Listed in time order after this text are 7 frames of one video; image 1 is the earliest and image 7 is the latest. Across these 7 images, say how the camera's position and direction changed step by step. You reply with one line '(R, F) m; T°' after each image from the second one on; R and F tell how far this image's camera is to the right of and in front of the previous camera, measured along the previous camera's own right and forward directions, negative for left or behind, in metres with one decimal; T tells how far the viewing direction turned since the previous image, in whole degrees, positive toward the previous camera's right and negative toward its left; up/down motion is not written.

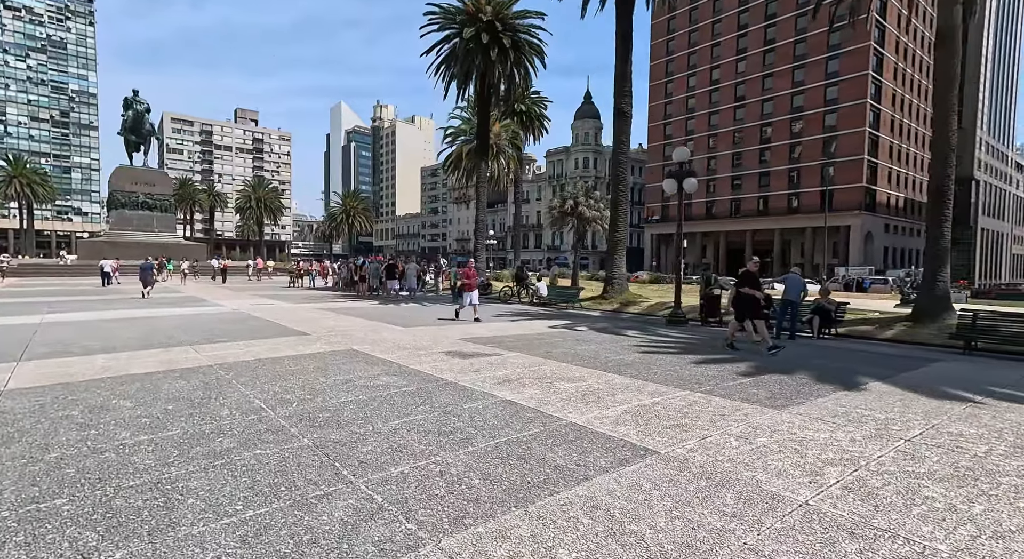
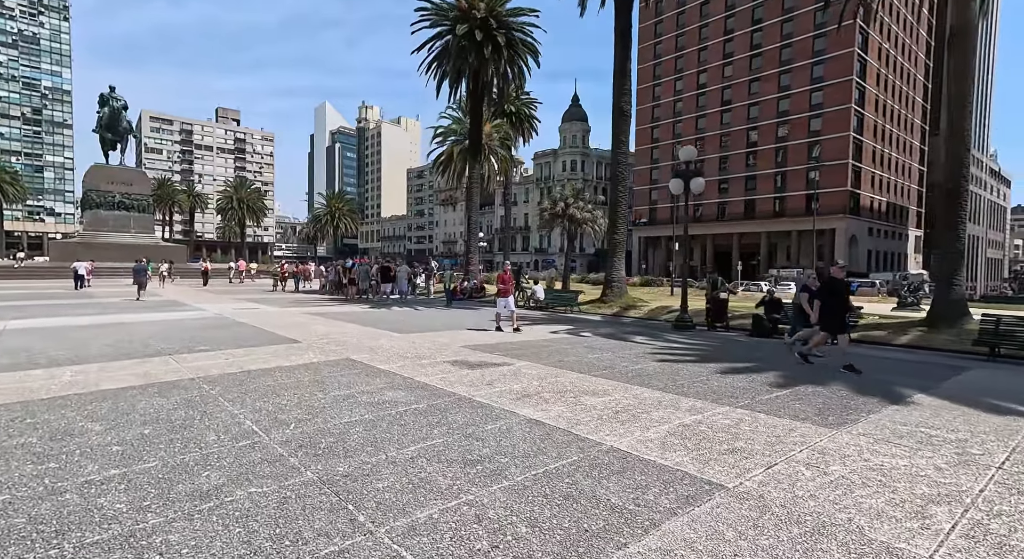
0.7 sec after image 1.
(-0.4, +0.6) m; +2°
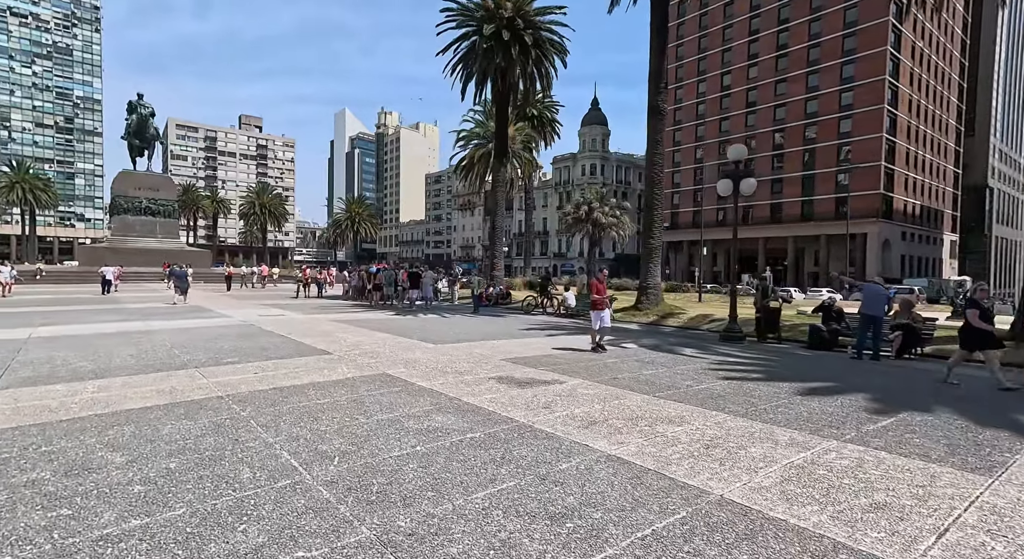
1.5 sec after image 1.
(-0.5, +0.7) m; -2°
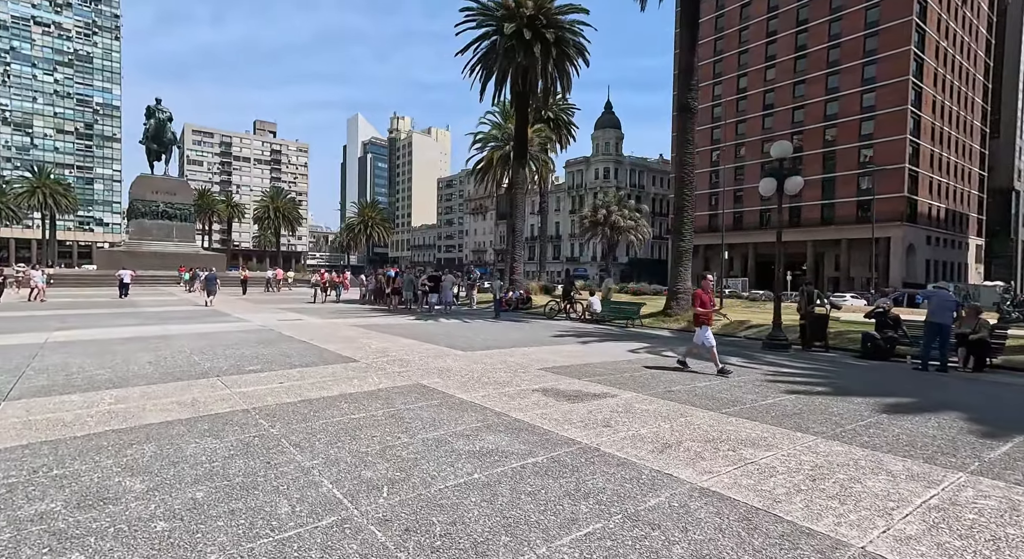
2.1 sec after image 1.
(-0.5, +0.6) m; -1°
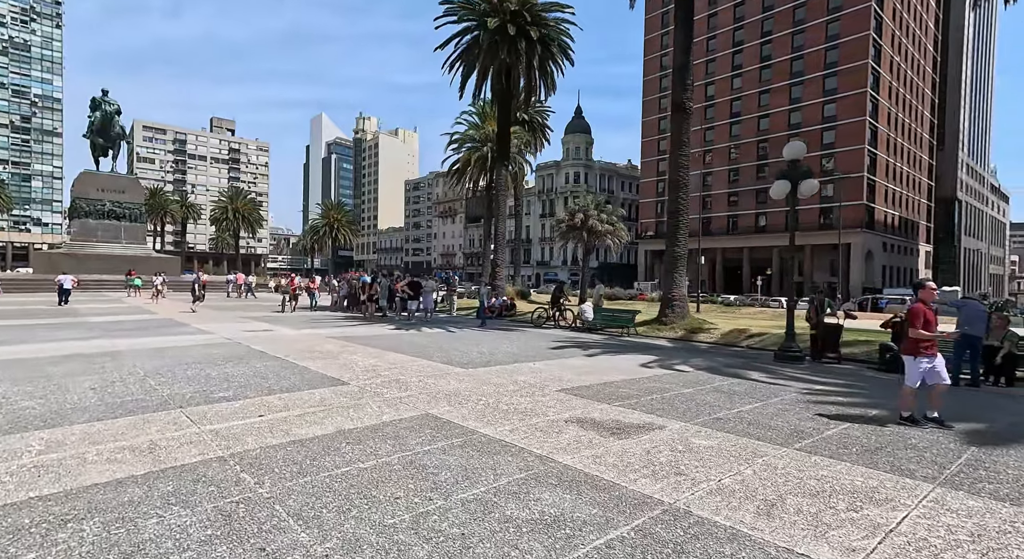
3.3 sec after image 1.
(-0.7, +1.1) m; +4°
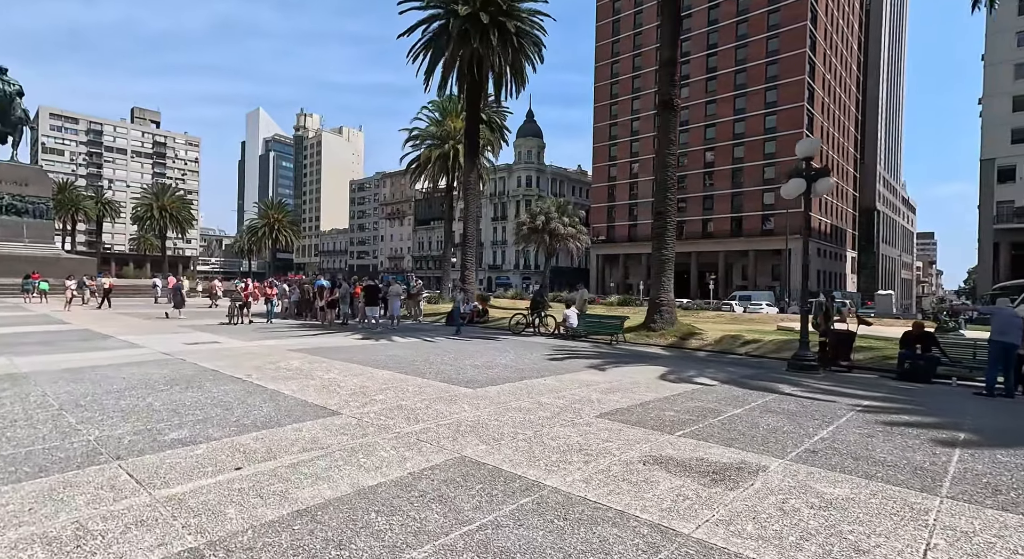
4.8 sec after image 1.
(-1.0, +1.4) m; +6°
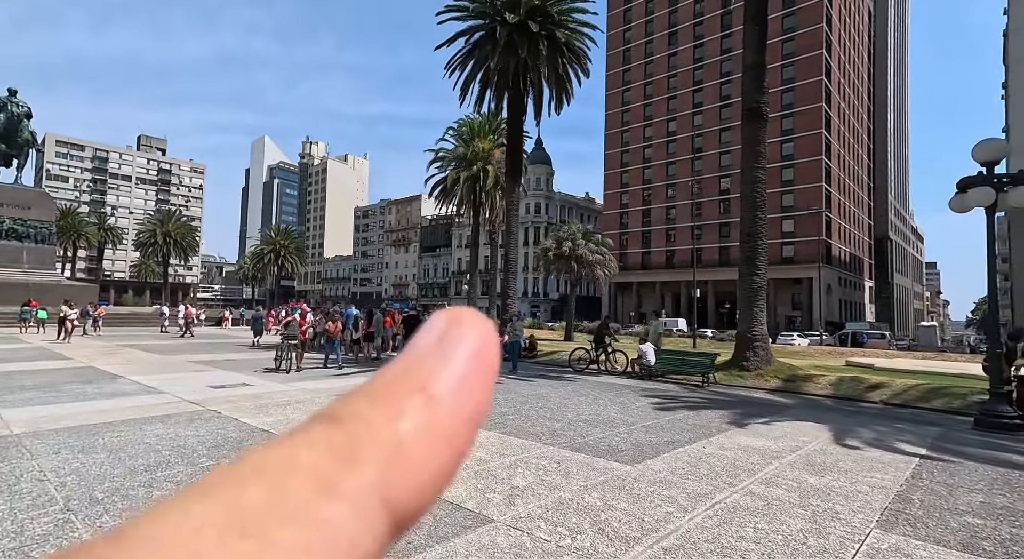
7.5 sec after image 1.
(-1.9, +2.2) m; 0°
